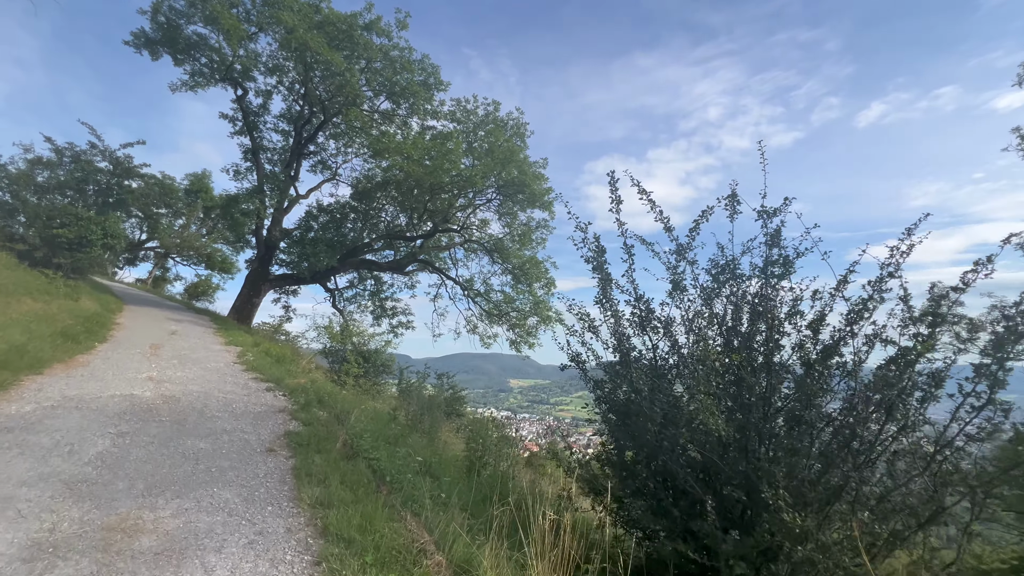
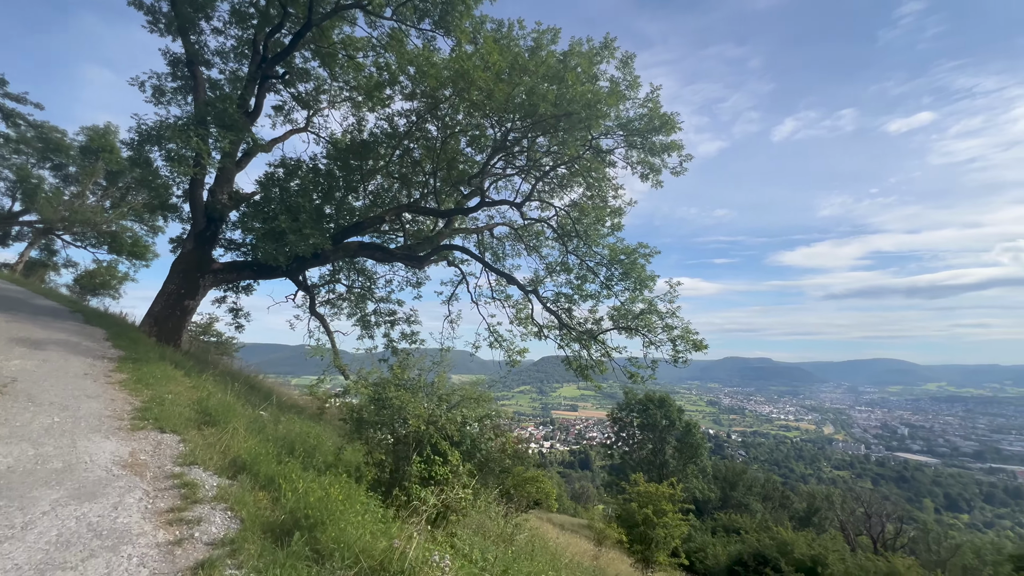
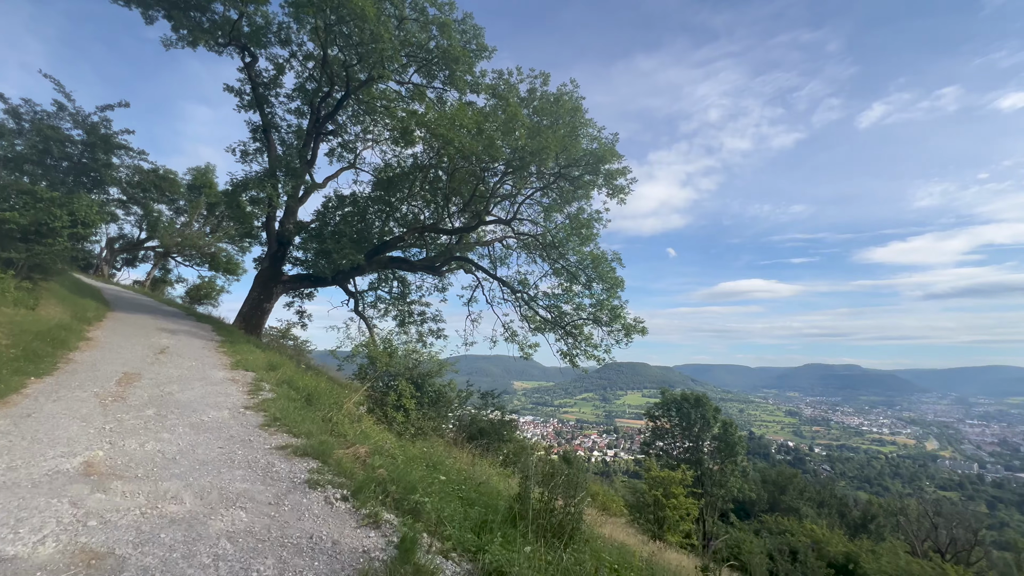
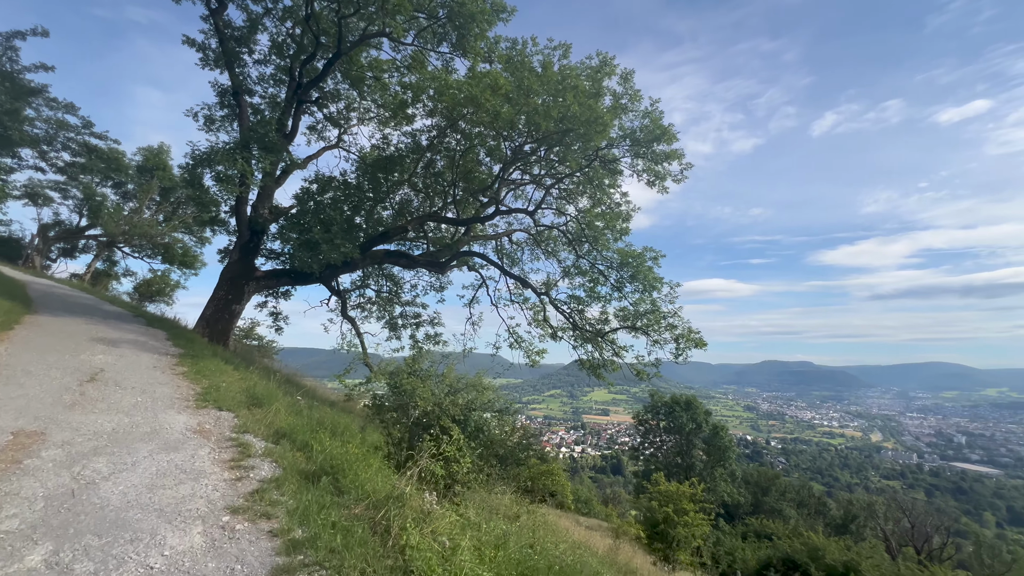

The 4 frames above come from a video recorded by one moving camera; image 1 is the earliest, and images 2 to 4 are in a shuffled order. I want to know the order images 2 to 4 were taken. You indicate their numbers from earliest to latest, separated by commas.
3, 4, 2
